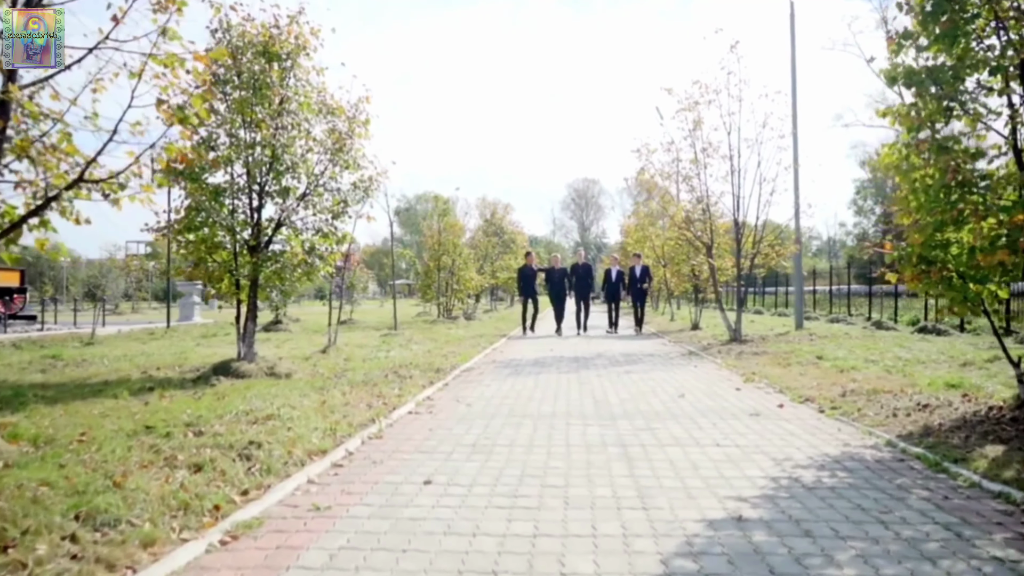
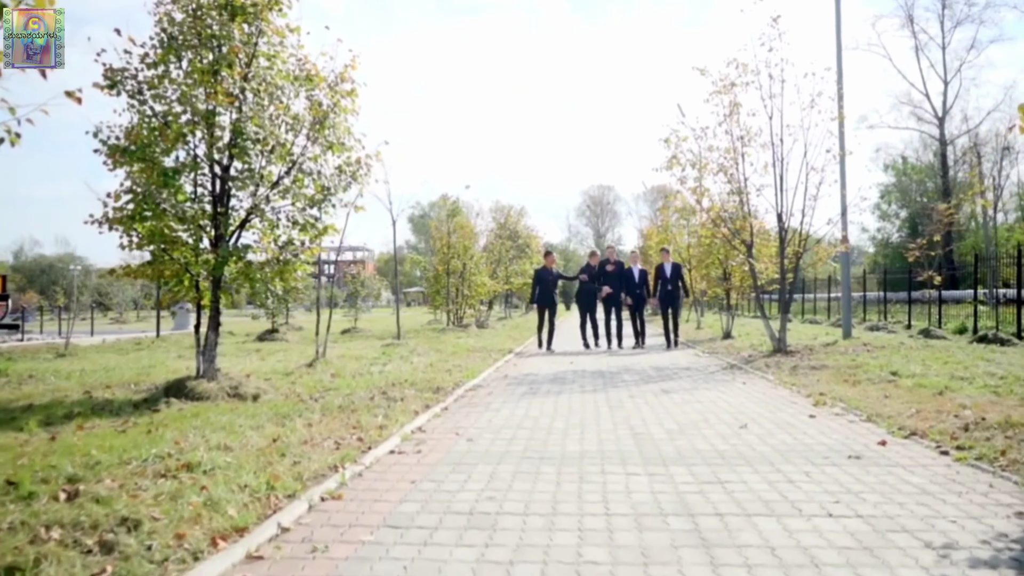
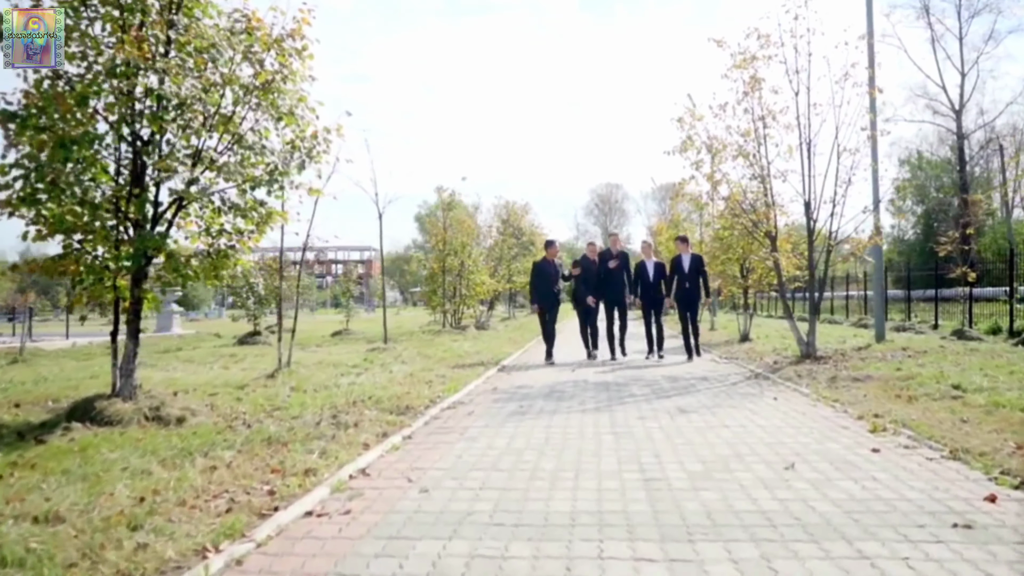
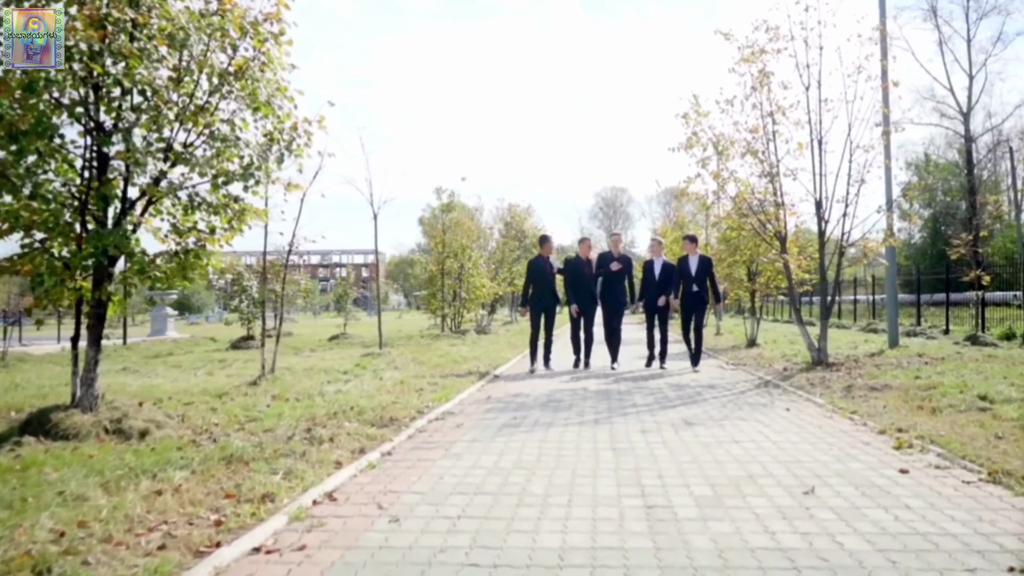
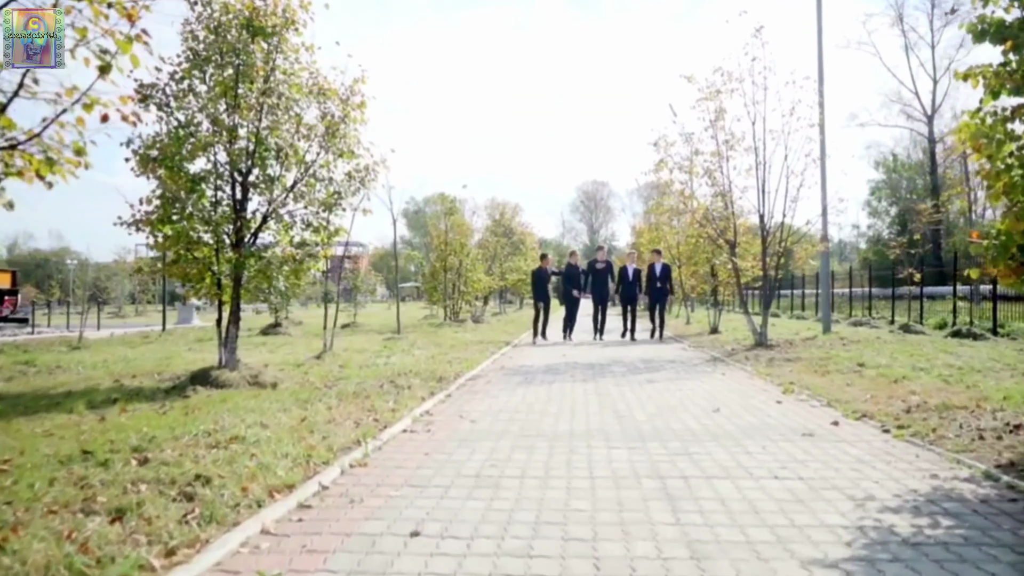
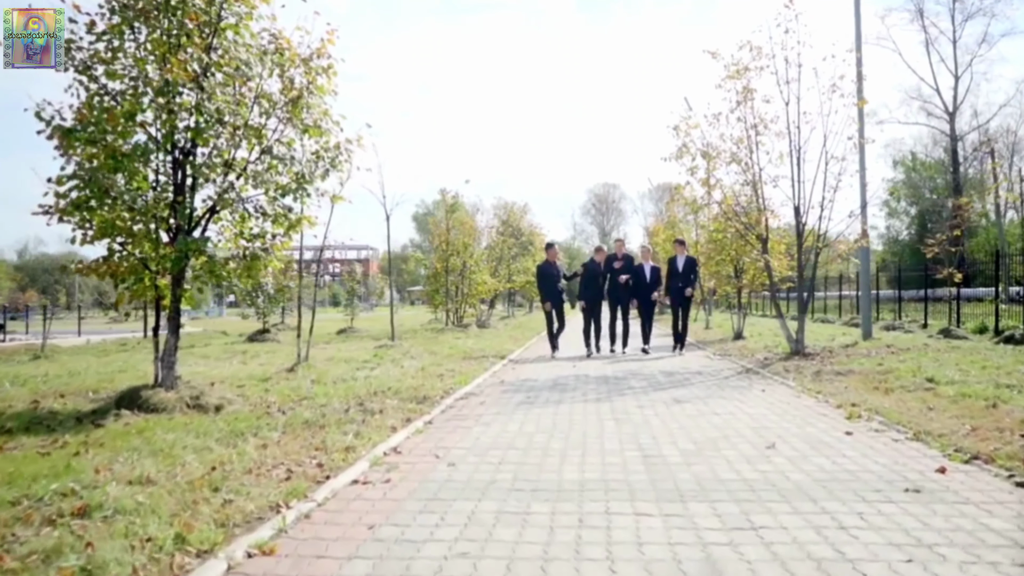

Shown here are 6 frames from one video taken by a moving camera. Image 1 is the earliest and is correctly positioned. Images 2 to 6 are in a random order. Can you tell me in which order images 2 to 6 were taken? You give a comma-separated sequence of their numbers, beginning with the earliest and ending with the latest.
5, 2, 6, 3, 4
